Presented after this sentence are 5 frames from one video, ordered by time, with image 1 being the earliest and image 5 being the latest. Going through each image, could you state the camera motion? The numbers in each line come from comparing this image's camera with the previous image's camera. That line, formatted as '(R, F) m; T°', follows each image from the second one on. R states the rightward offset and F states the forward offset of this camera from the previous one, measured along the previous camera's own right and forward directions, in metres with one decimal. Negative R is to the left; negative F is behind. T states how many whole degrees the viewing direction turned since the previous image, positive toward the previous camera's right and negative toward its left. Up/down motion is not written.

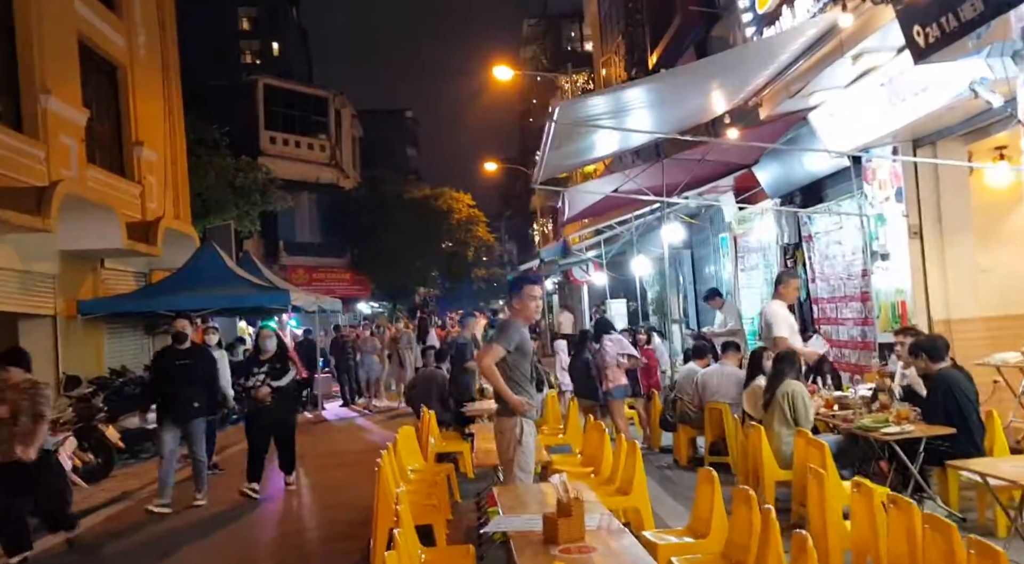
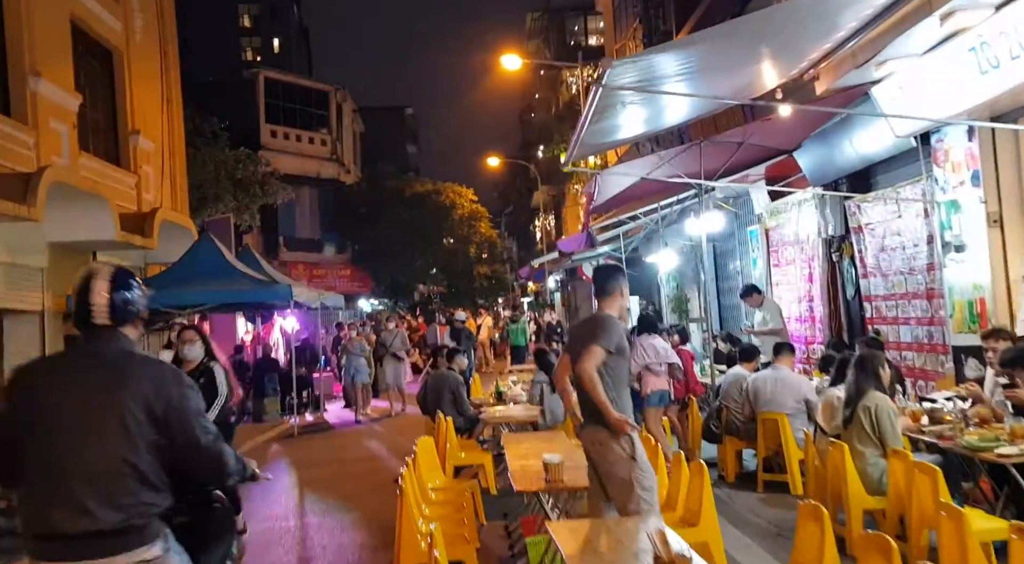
(-0.3, +1.0) m; 0°
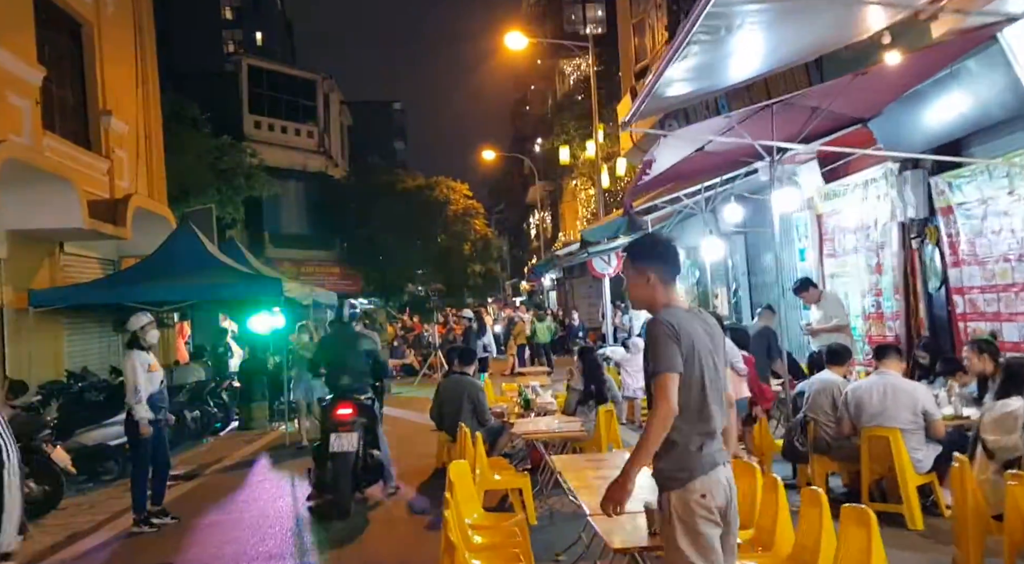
(-0.5, +1.7) m; +1°
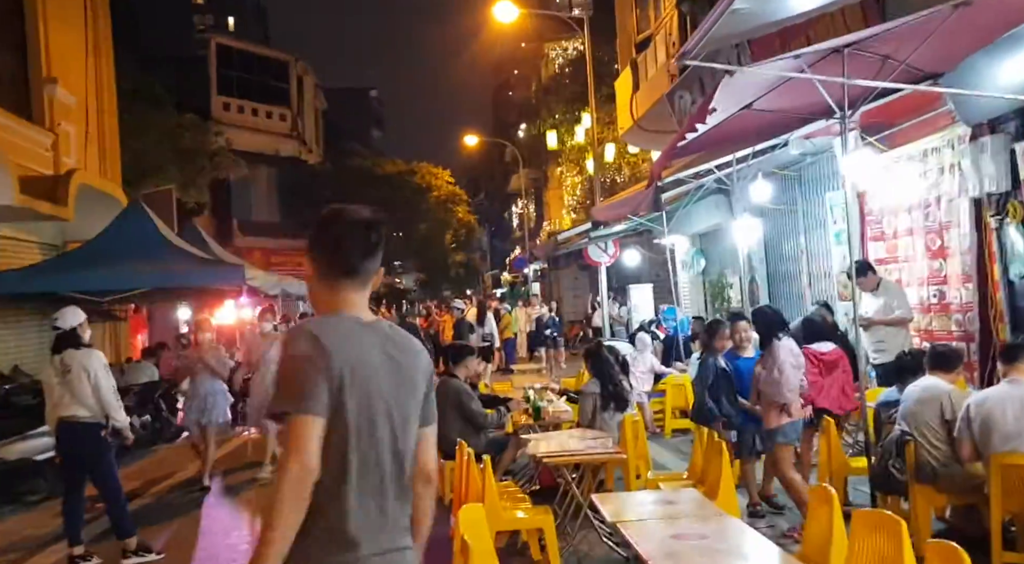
(-0.3, +1.7) m; +2°
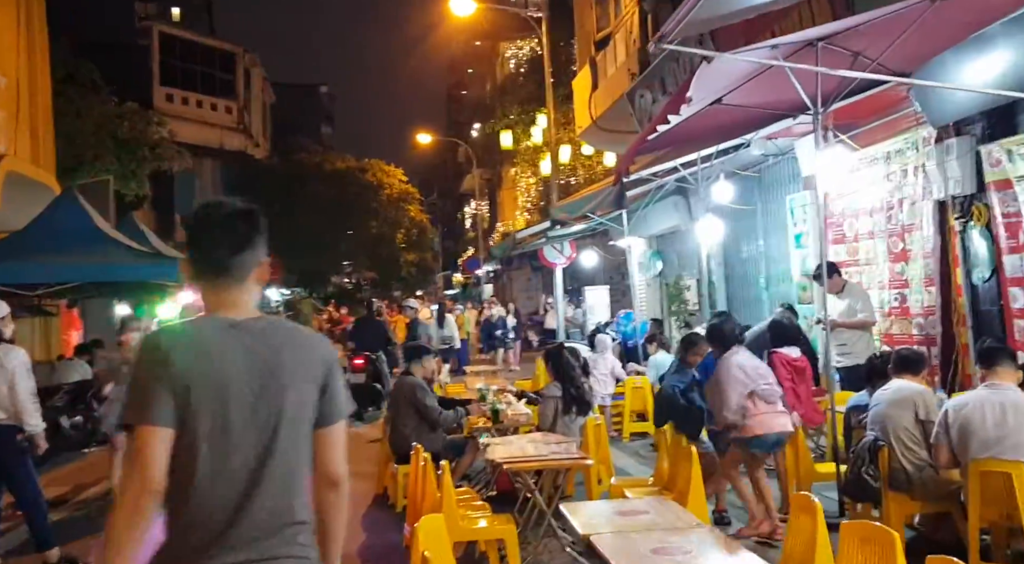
(-0.1, +0.3) m; +3°
